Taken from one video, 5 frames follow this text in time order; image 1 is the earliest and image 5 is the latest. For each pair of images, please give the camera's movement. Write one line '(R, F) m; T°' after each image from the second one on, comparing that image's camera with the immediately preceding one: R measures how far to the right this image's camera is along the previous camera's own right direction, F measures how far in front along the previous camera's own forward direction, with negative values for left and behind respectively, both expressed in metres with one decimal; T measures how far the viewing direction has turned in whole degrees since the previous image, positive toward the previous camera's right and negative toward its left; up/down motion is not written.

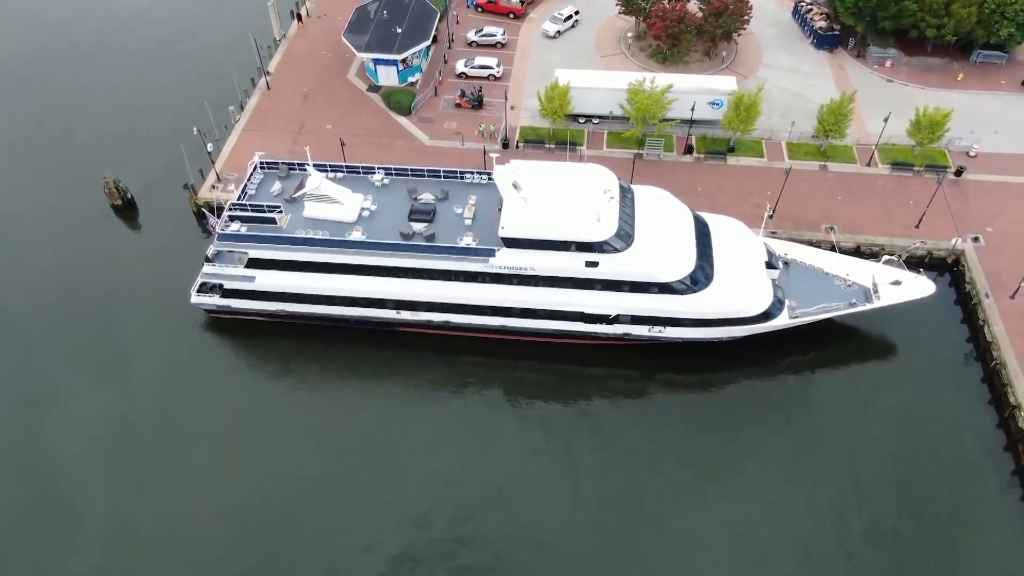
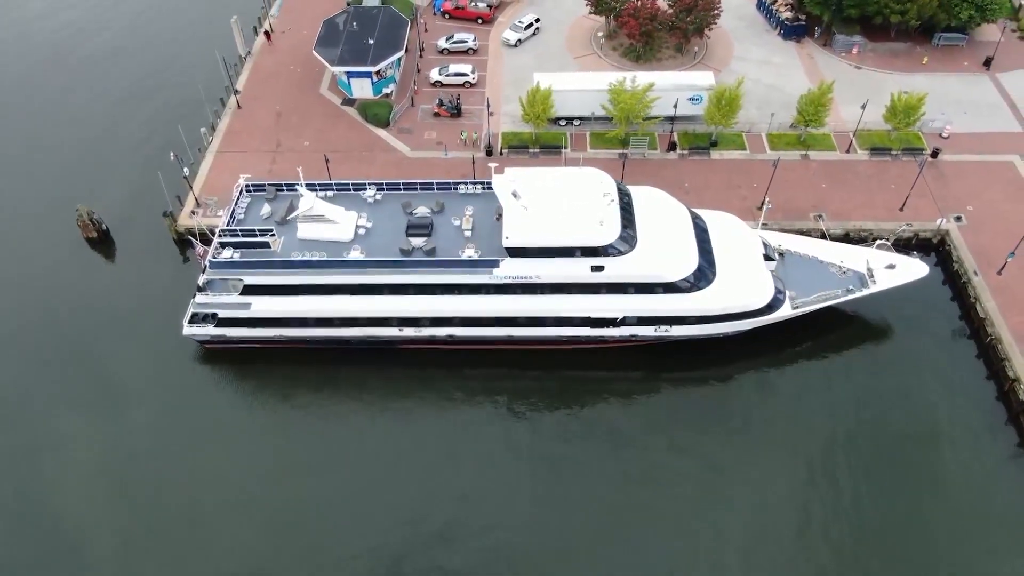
(-2.1, +0.5) m; +3°
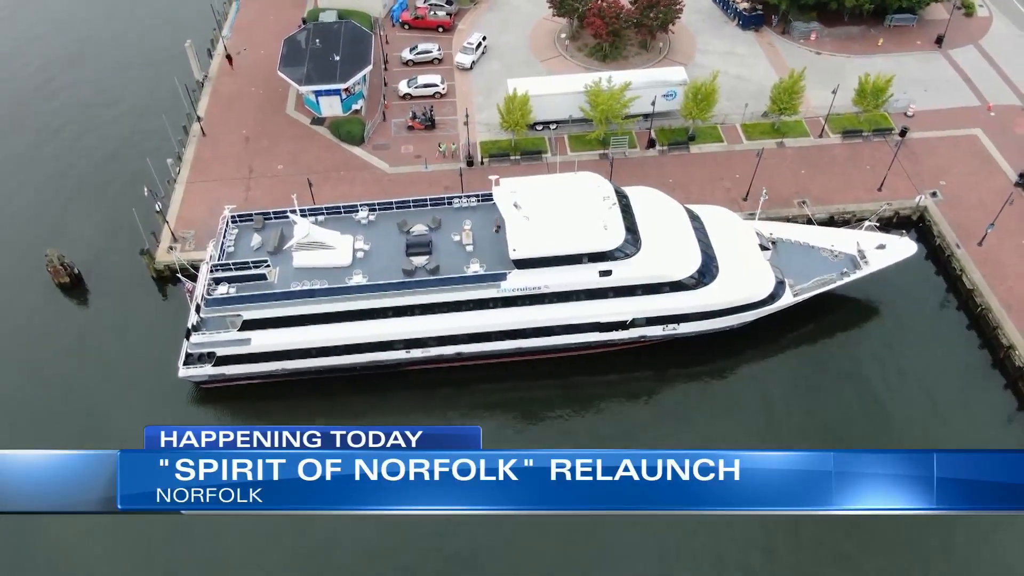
(-2.7, +0.6) m; +4°
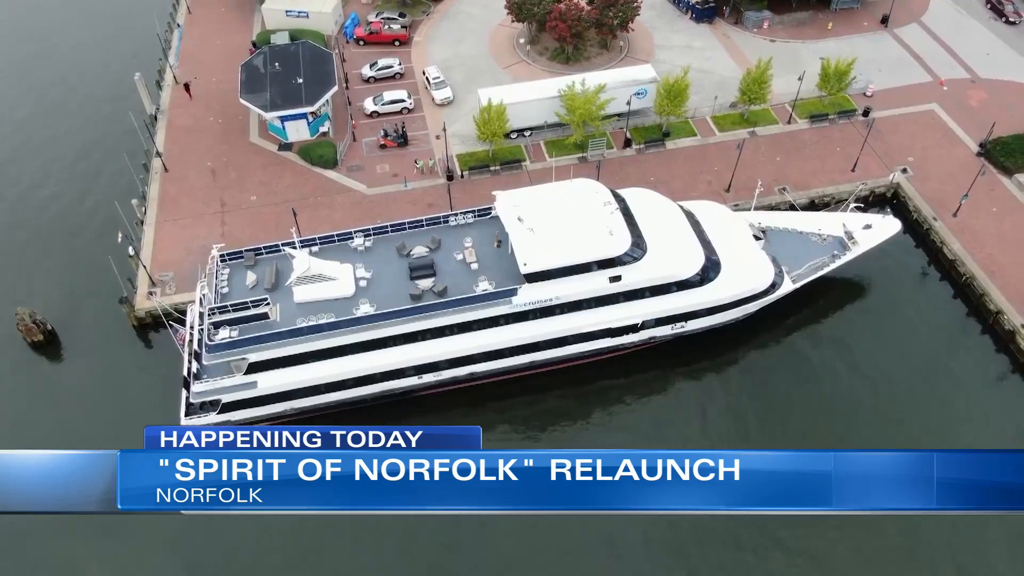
(-3.0, +0.7) m; +4°
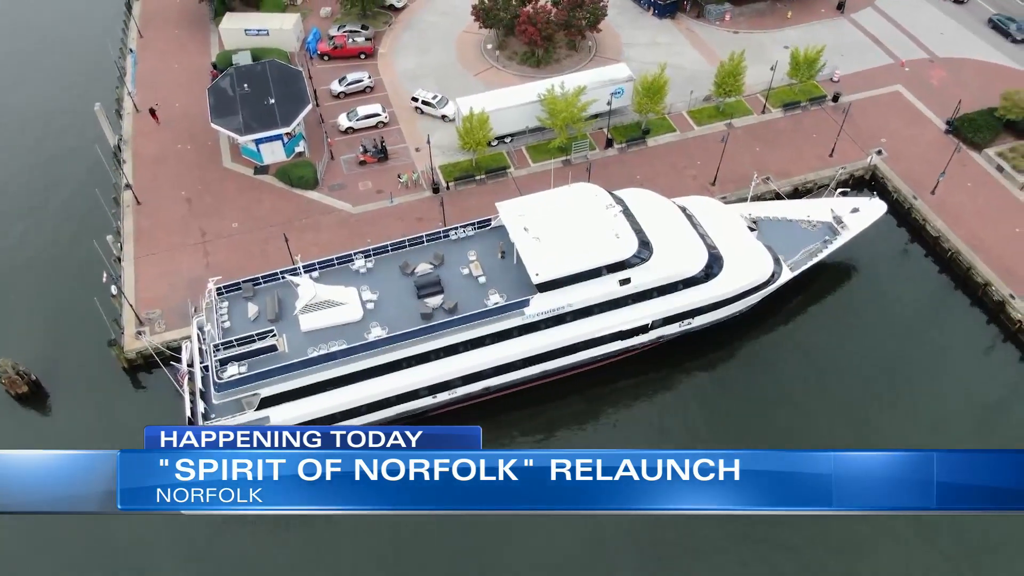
(-2.6, +0.5) m; +4°
